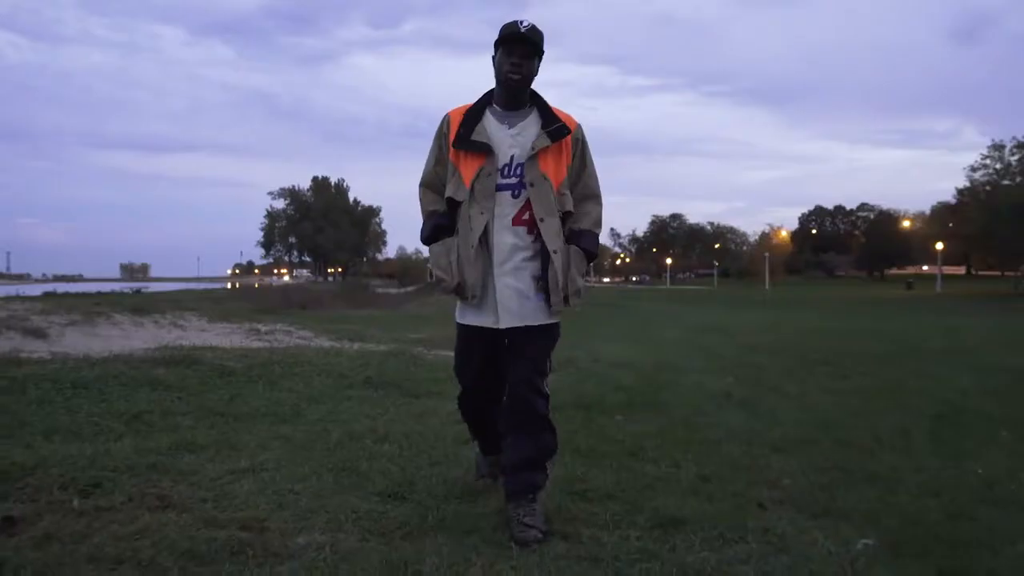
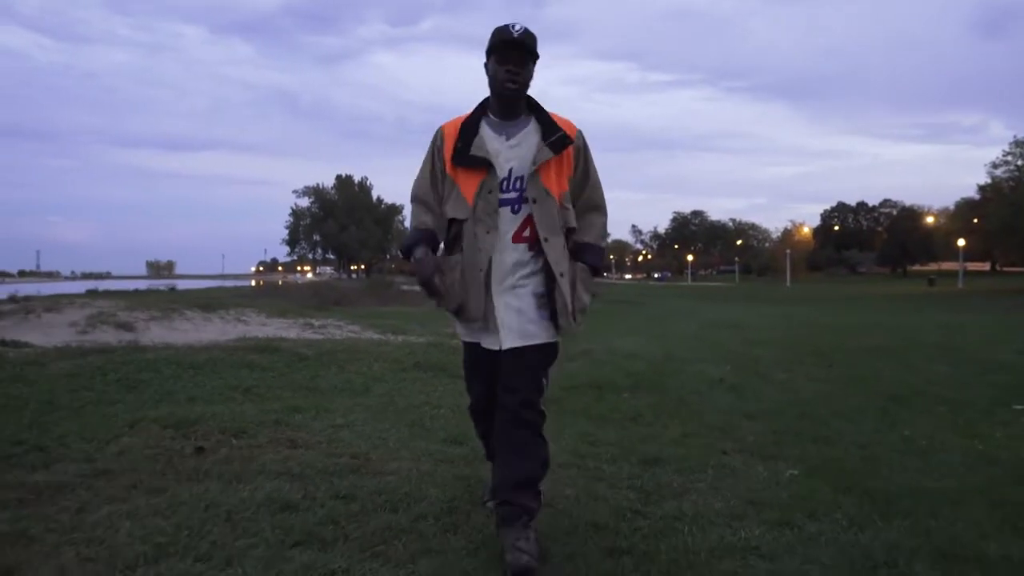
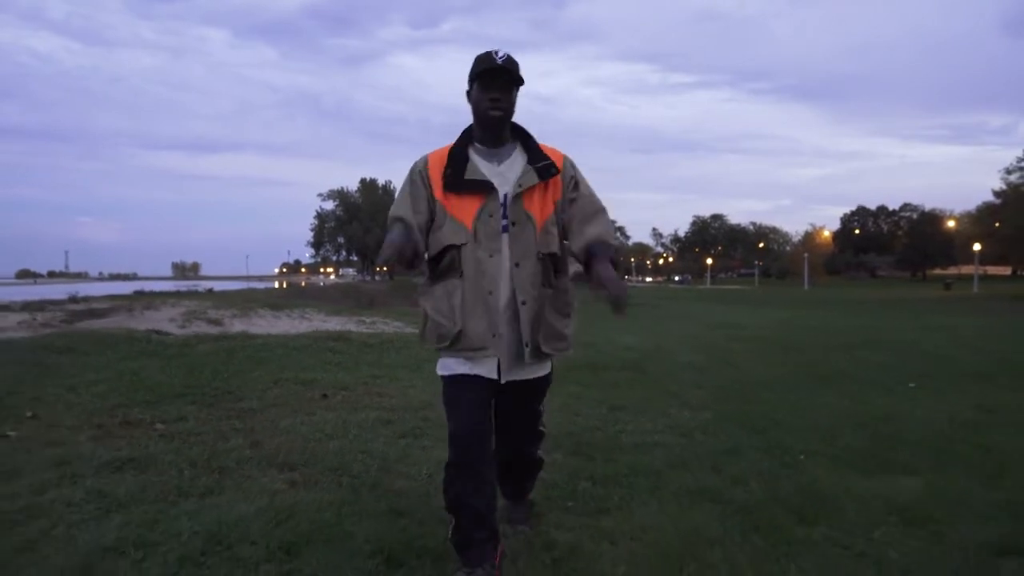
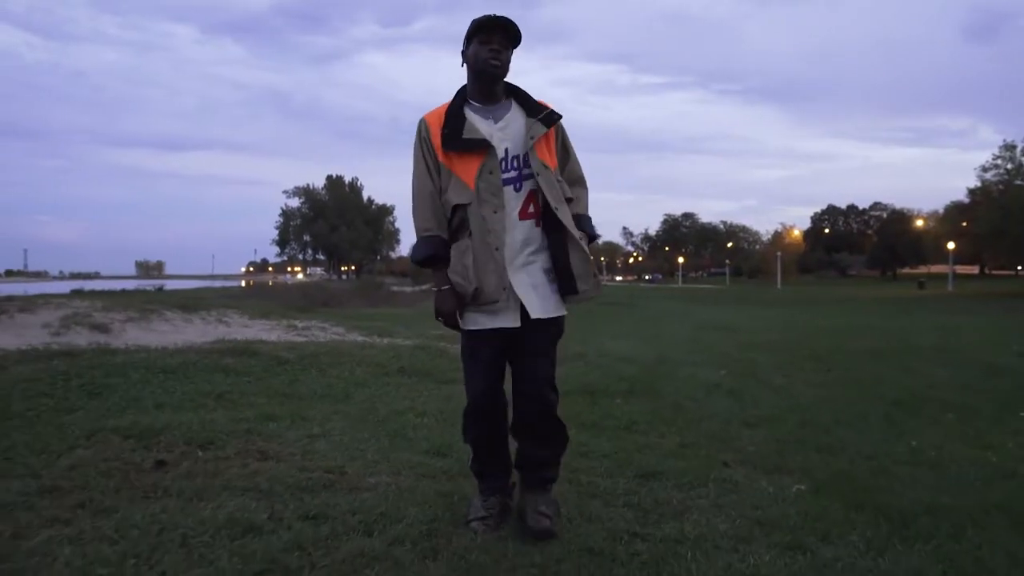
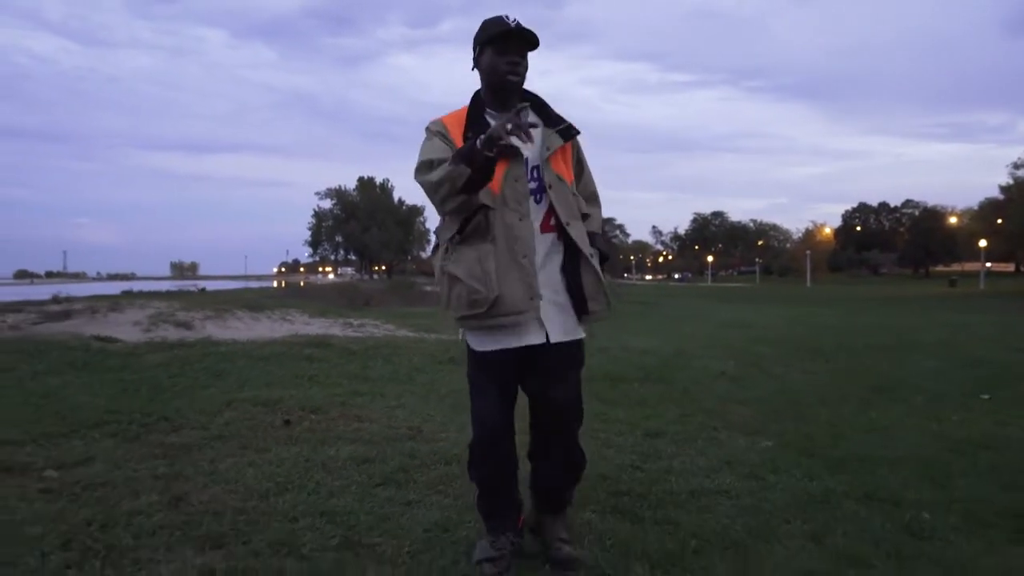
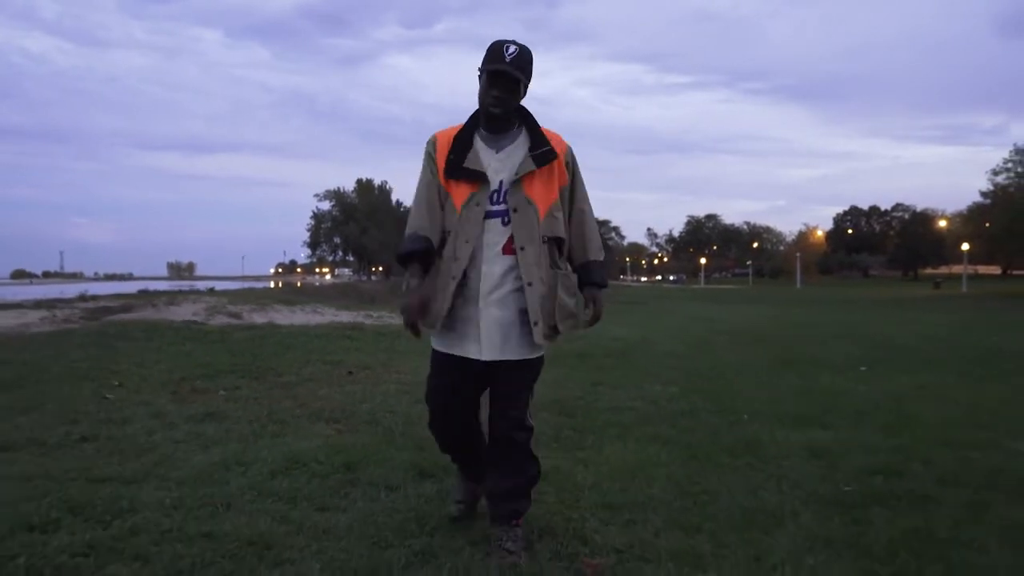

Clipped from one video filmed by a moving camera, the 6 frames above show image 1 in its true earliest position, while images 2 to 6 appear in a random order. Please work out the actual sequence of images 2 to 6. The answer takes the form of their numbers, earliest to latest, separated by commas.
4, 2, 5, 3, 6
